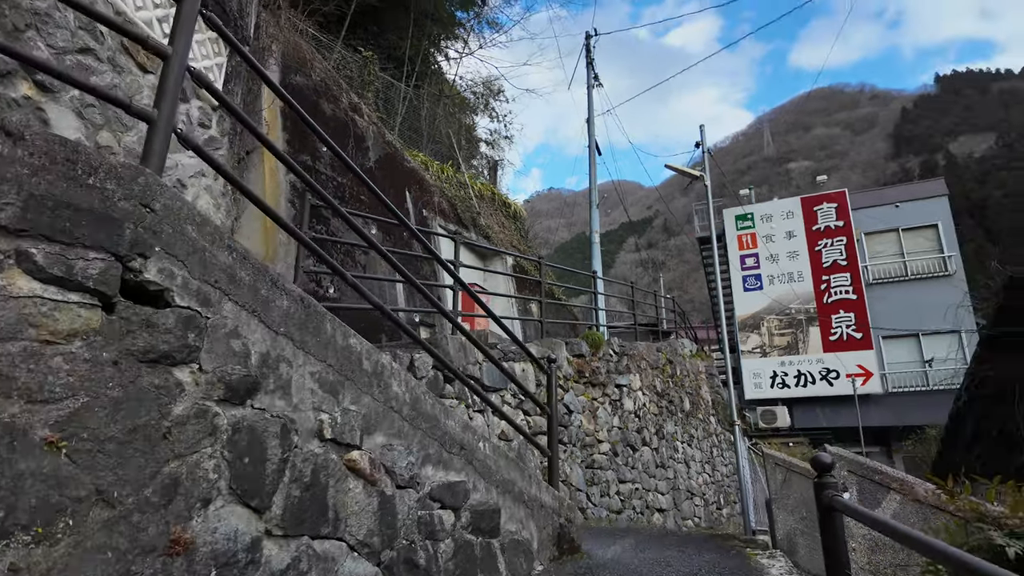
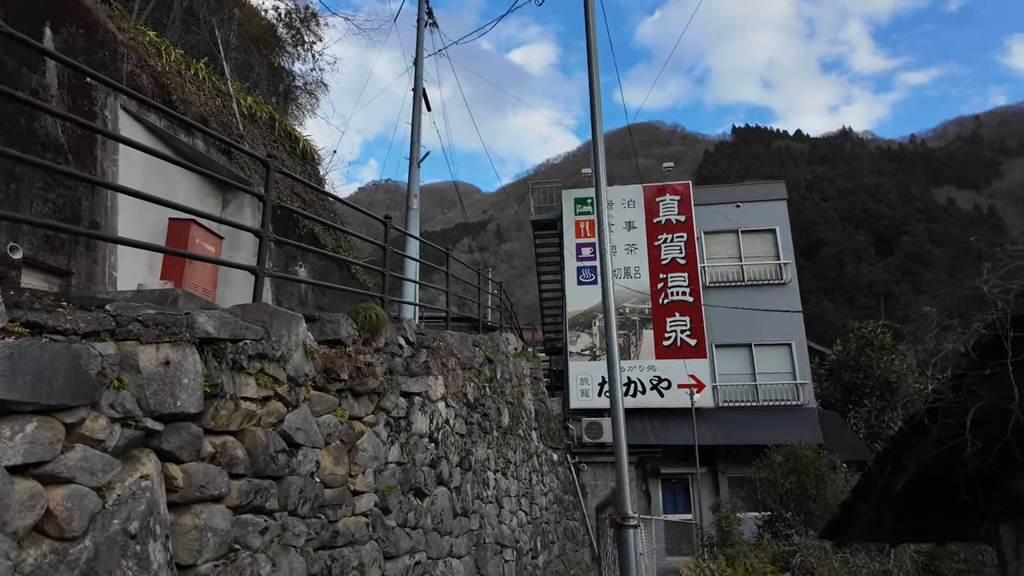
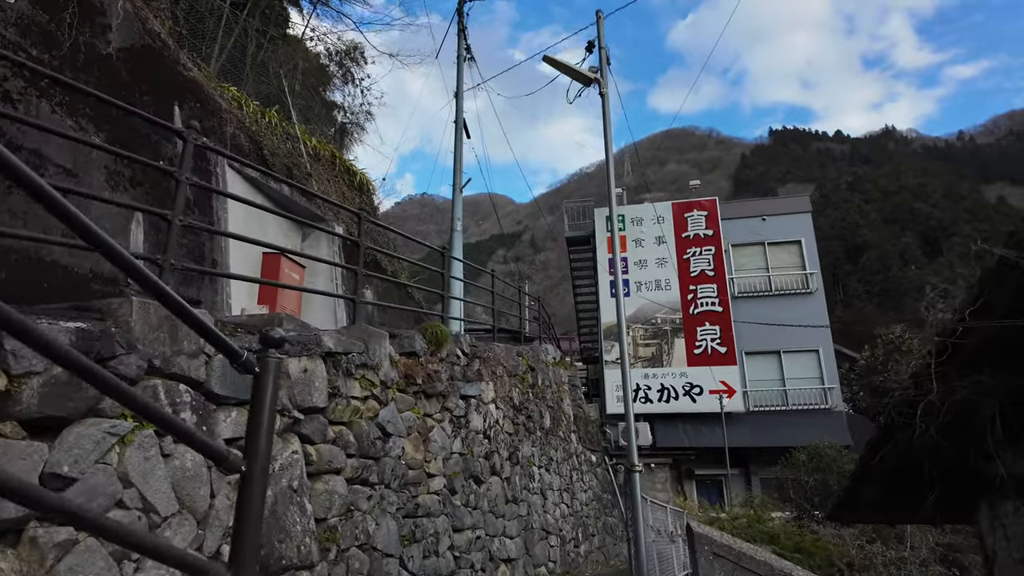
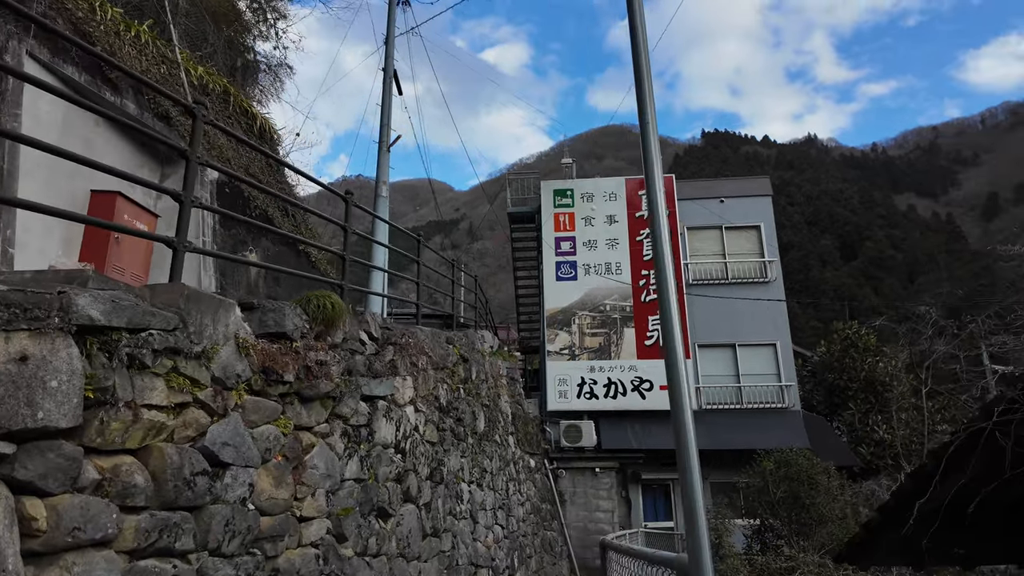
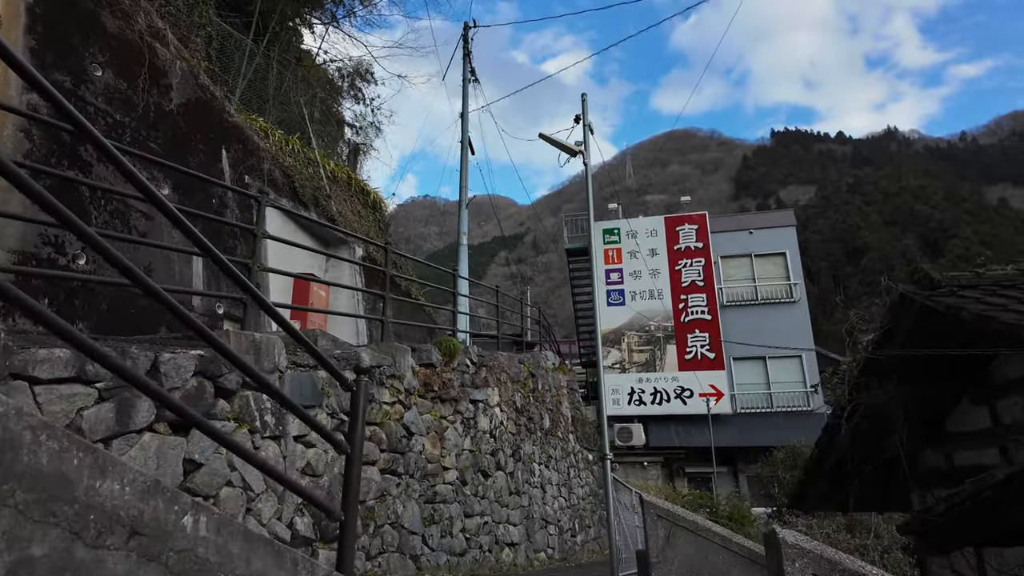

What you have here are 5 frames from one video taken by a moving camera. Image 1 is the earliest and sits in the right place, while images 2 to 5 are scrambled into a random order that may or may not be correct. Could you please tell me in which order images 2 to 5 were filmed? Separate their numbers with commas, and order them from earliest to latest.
5, 3, 2, 4
